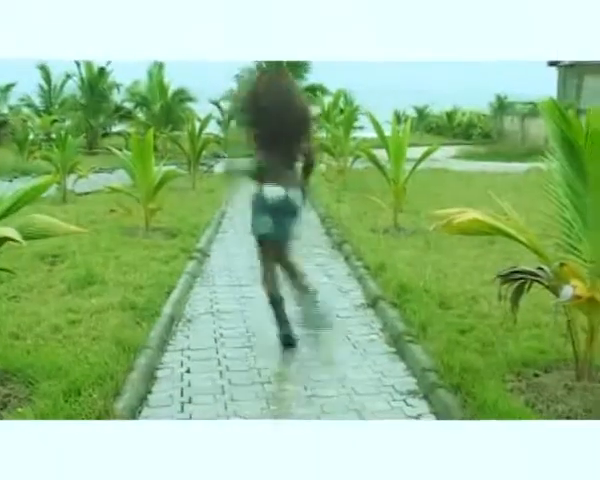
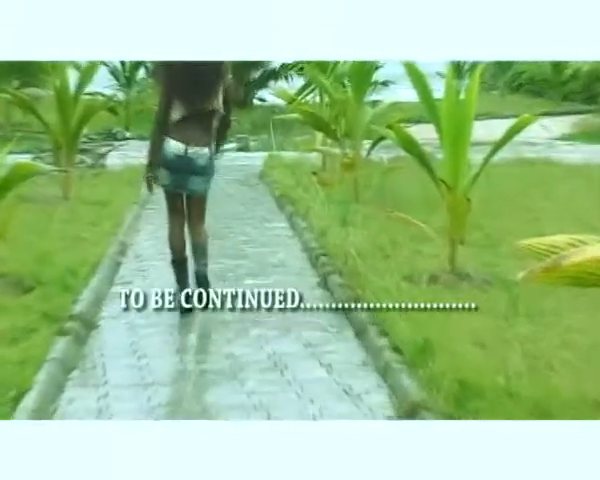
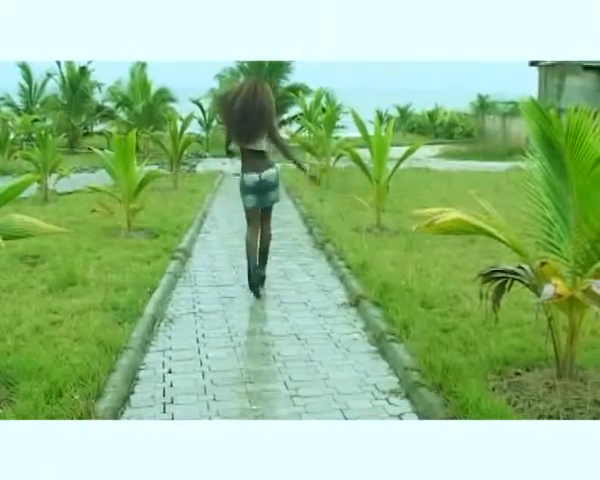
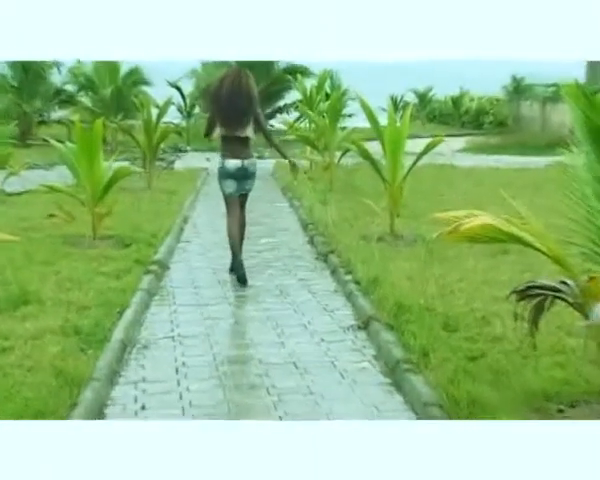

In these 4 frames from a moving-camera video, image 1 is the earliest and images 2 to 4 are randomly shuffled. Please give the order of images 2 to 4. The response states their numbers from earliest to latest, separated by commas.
3, 4, 2
